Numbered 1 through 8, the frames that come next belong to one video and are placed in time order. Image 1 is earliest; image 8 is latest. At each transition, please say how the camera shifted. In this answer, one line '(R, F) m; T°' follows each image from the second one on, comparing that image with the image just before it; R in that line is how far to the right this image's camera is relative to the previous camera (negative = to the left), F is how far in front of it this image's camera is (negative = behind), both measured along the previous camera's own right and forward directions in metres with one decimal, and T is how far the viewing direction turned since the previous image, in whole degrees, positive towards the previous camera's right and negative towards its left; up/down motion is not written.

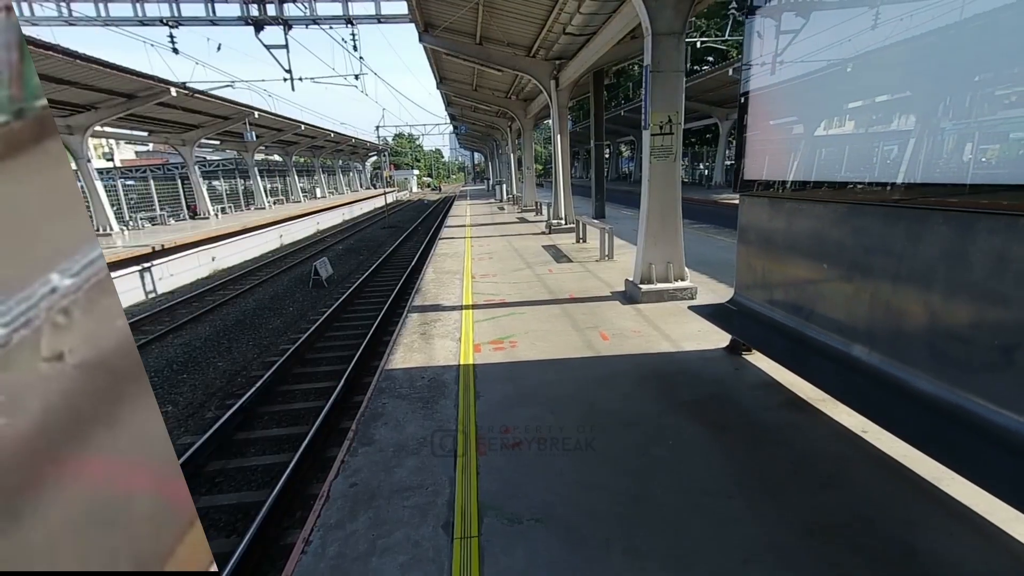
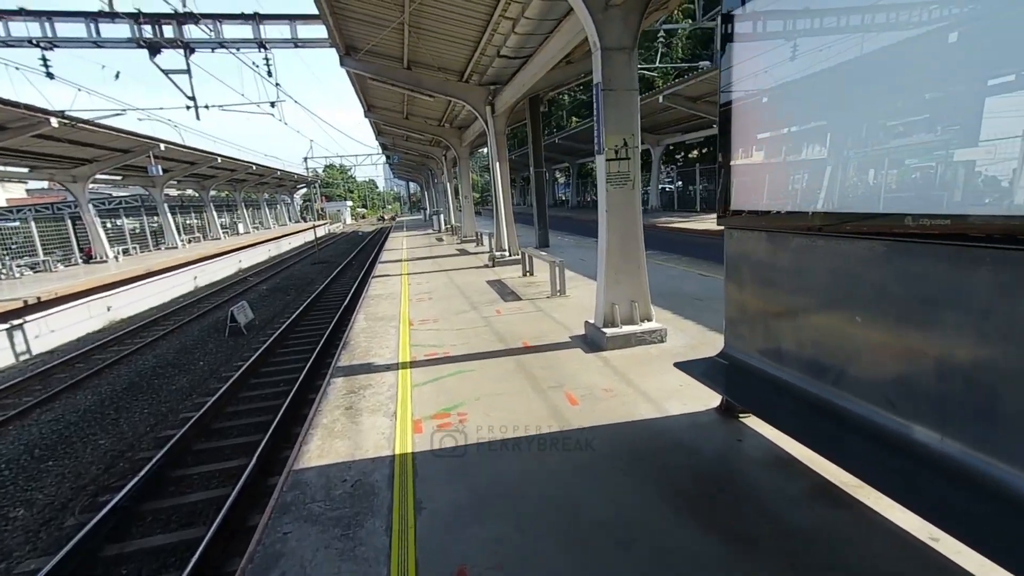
(0.0, +0.9) m; +7°
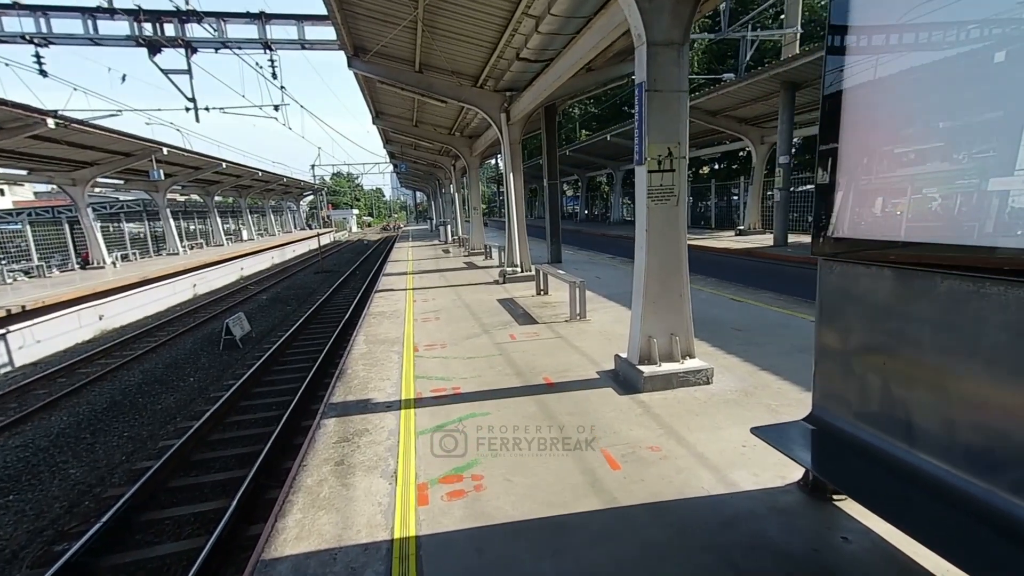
(-0.2, +0.7) m; 0°
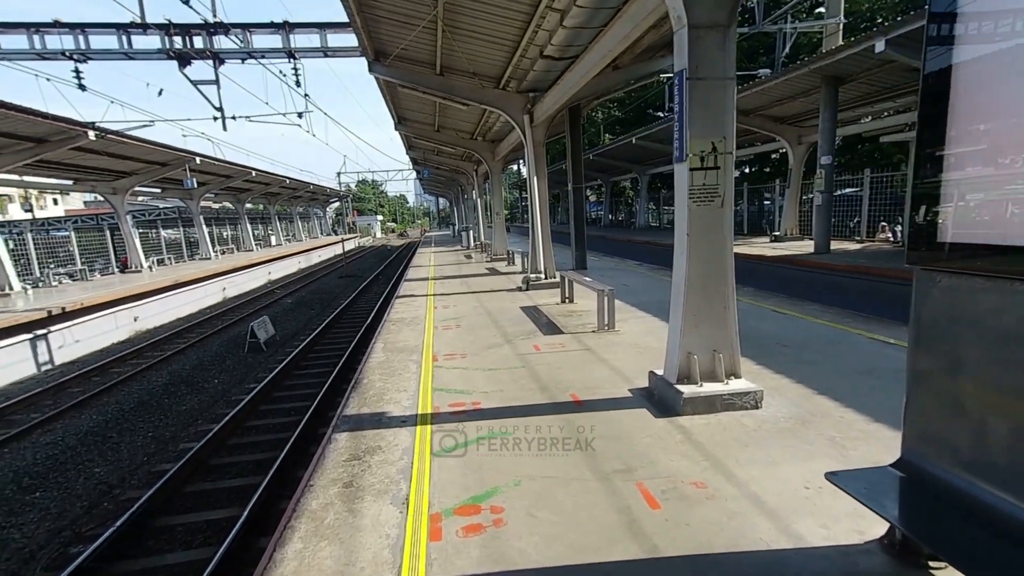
(0.0, +0.4) m; -3°
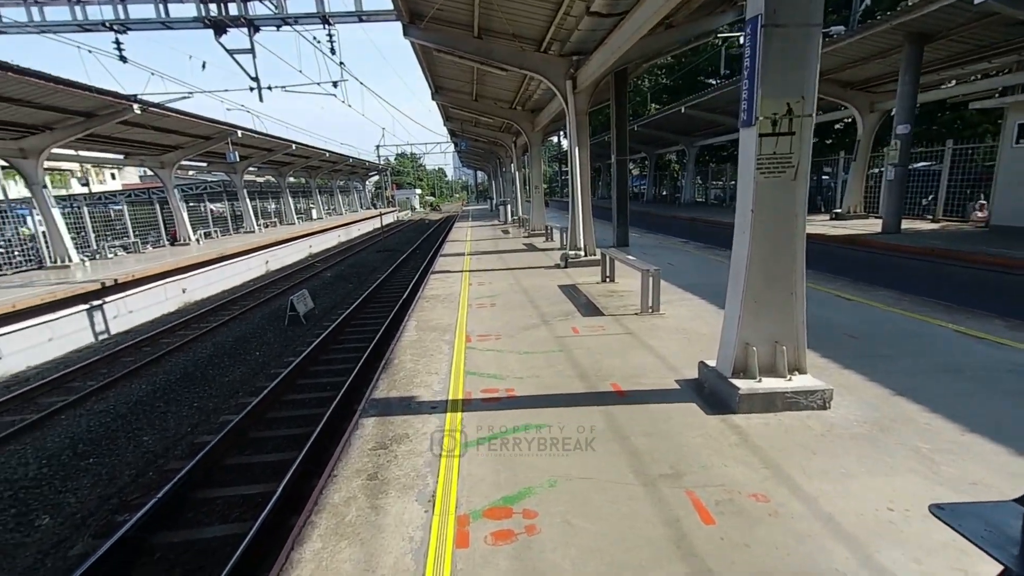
(0.0, +0.3) m; -4°
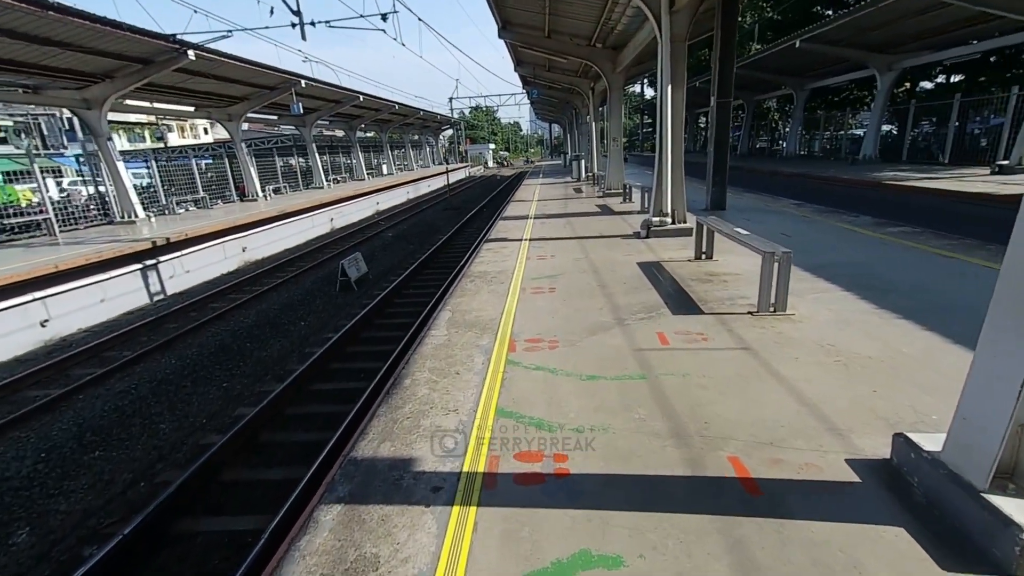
(+0.1, +1.6) m; -8°
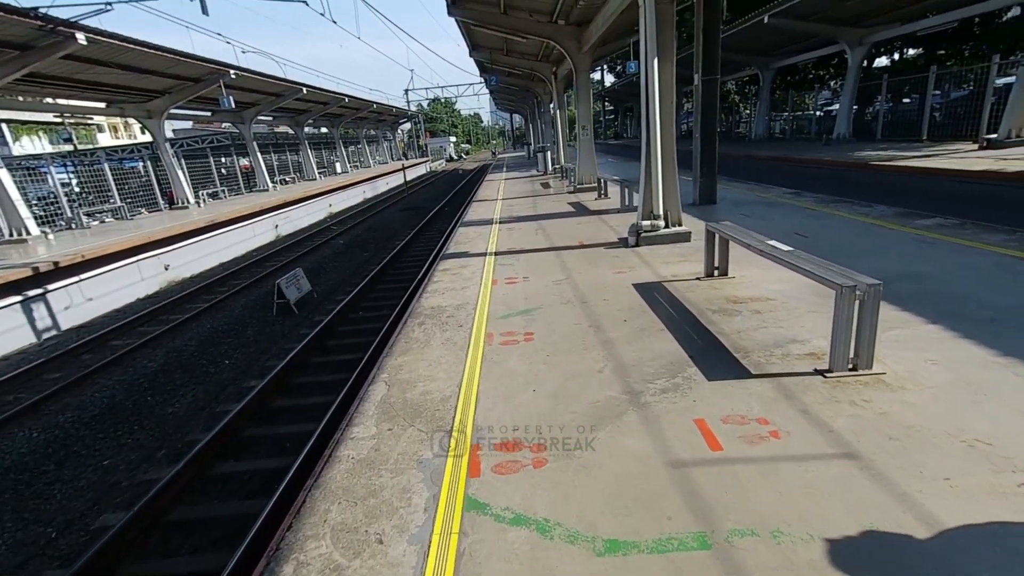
(+0.1, +1.5) m; +4°
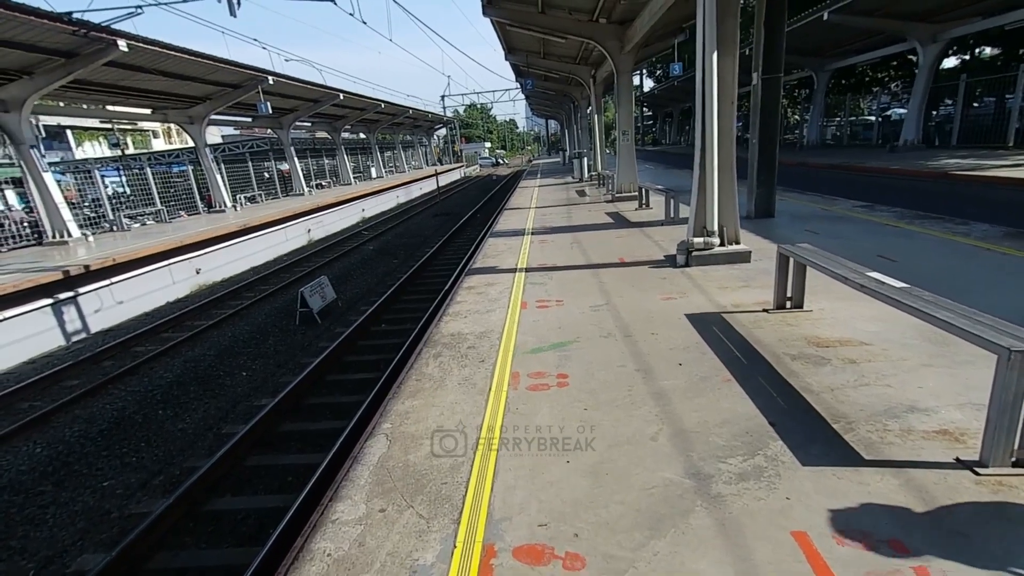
(0.0, +0.7) m; -4°
